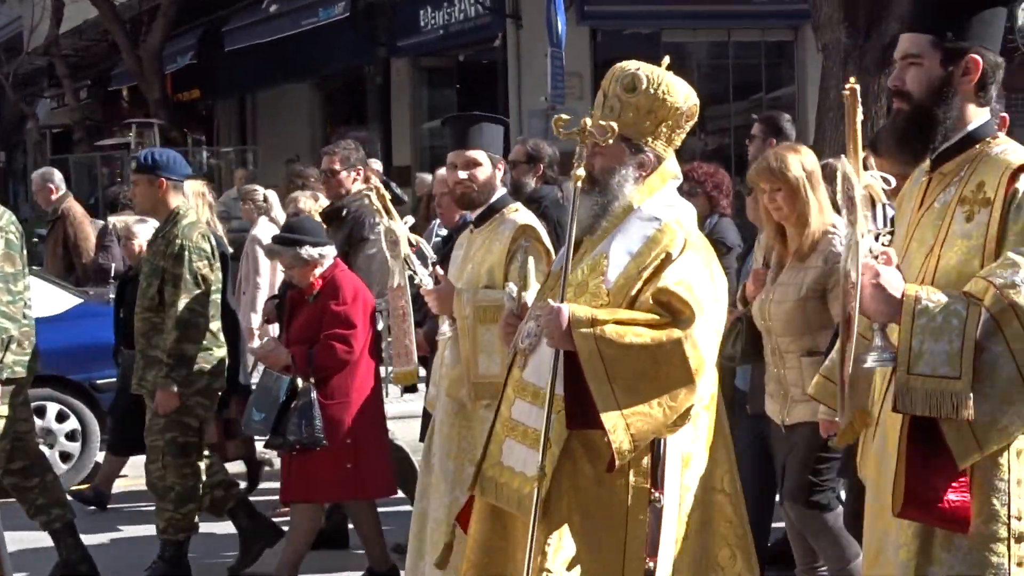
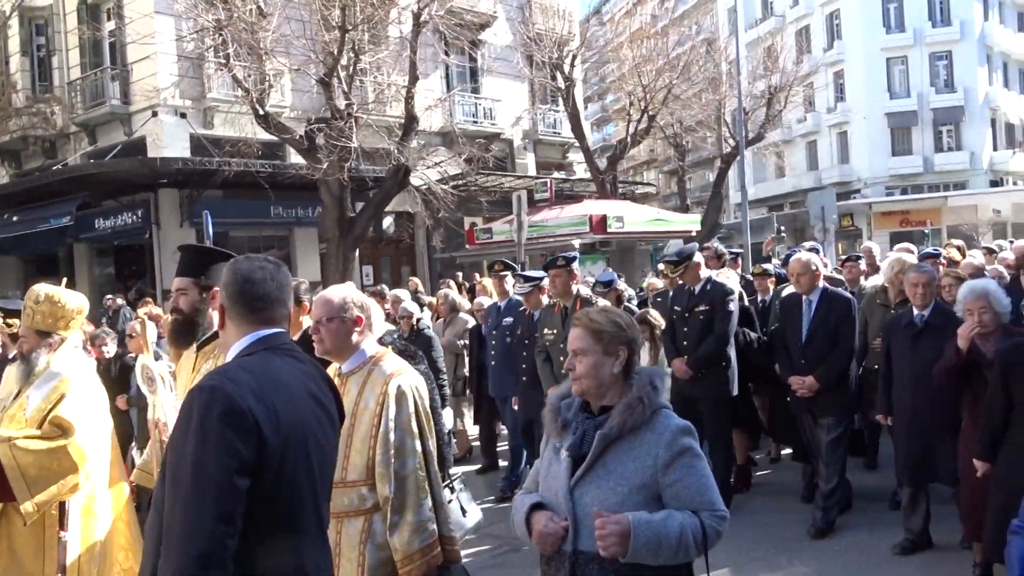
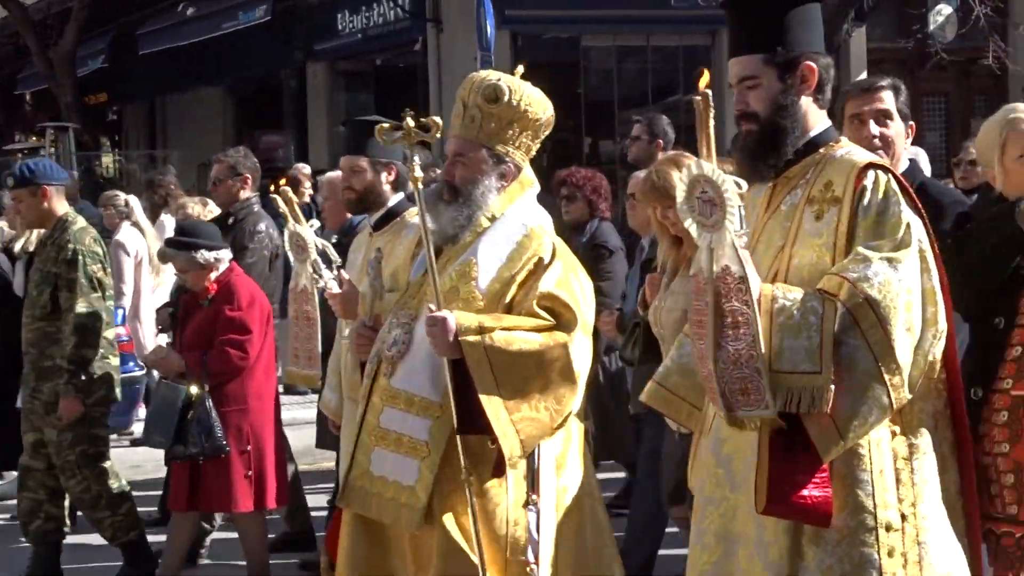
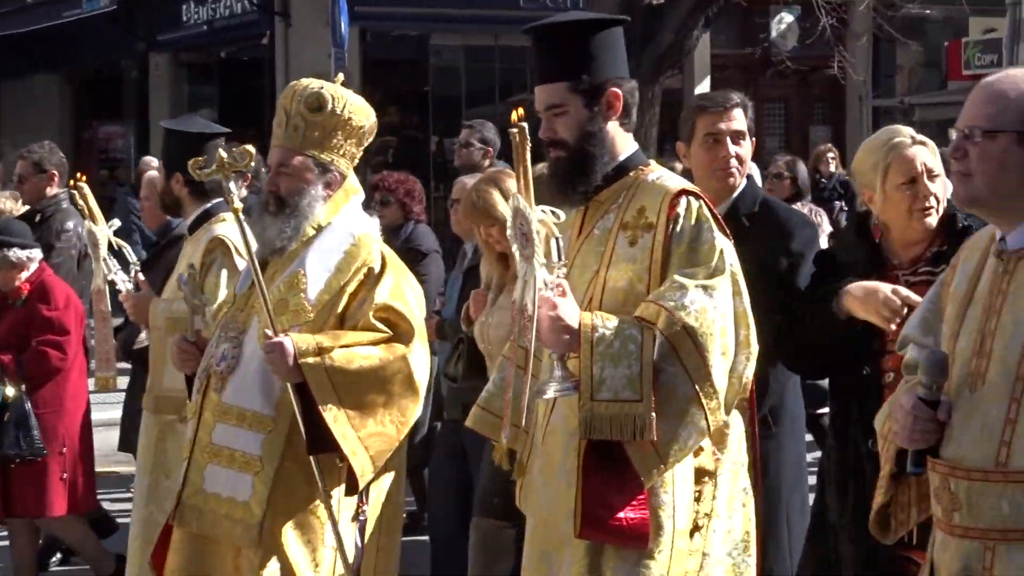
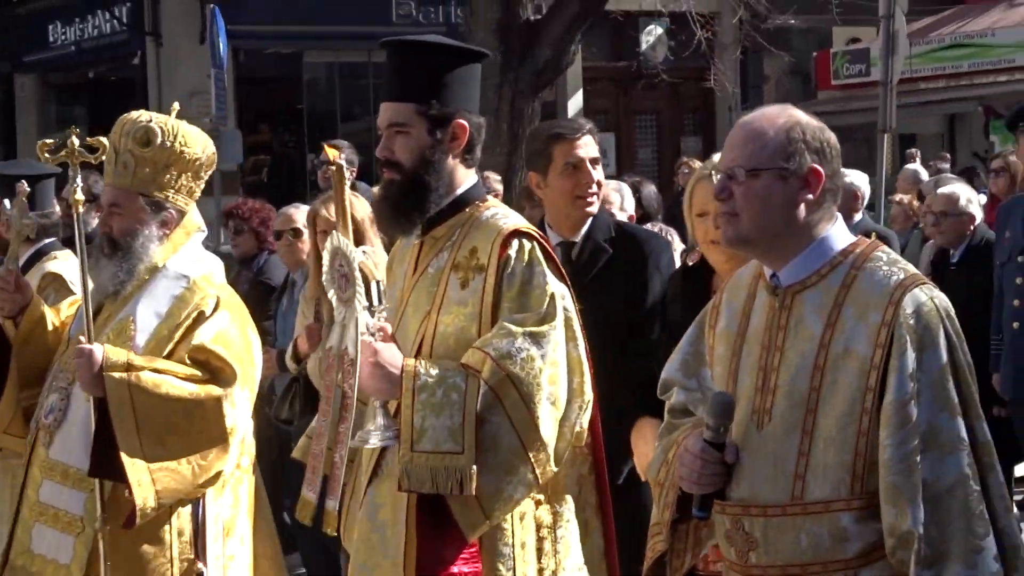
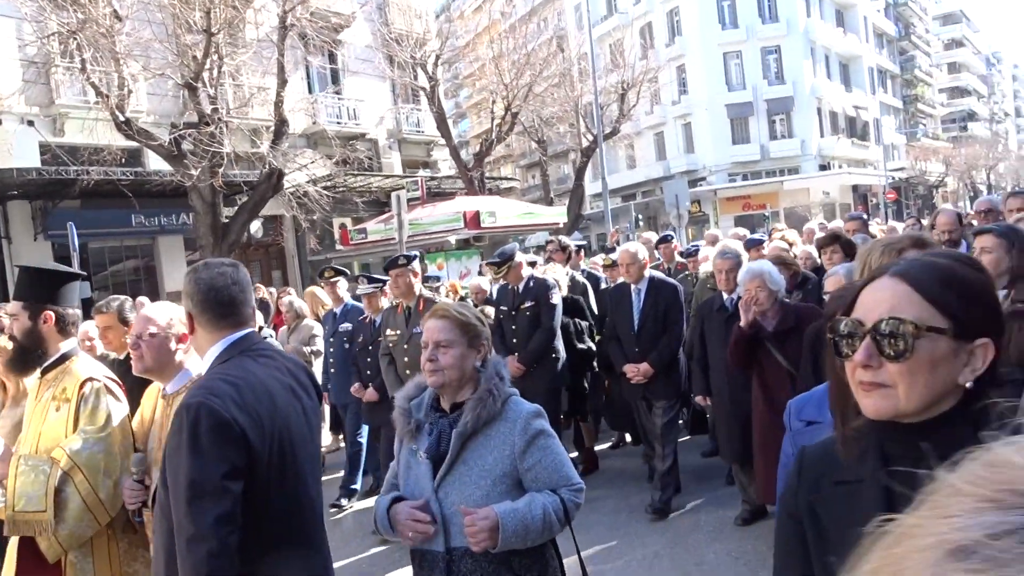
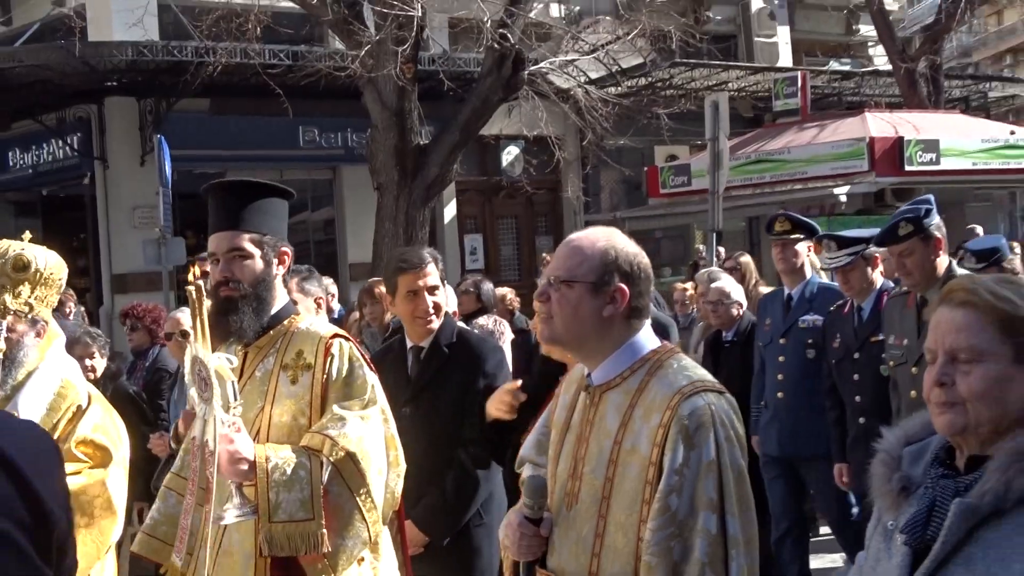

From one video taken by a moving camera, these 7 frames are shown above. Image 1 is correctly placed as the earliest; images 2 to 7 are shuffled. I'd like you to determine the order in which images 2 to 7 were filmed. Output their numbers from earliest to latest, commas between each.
3, 4, 5, 7, 2, 6
